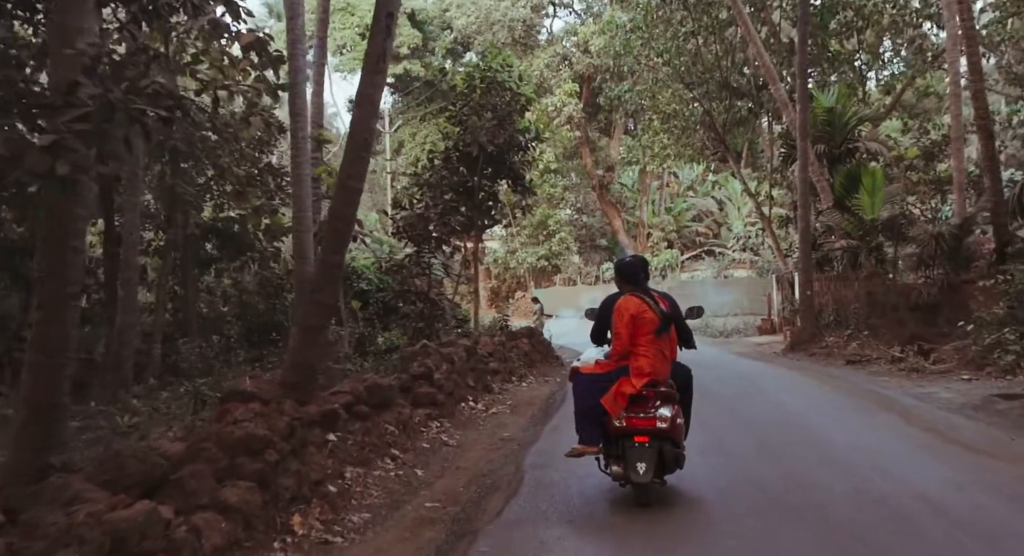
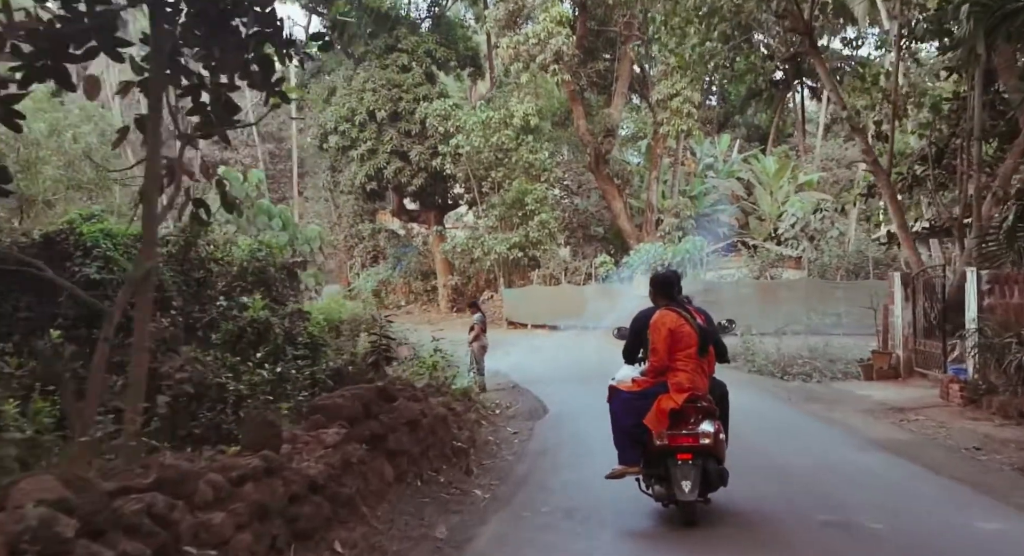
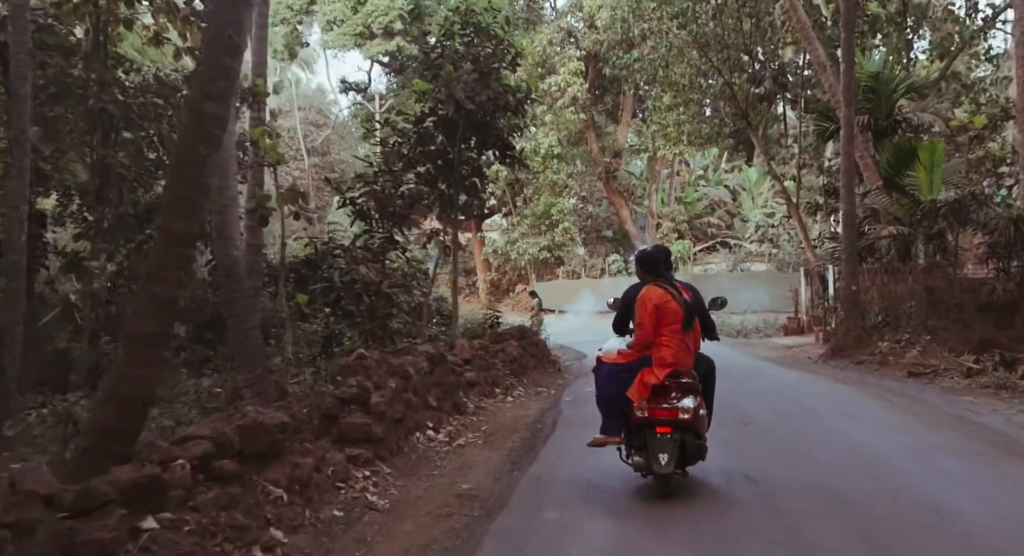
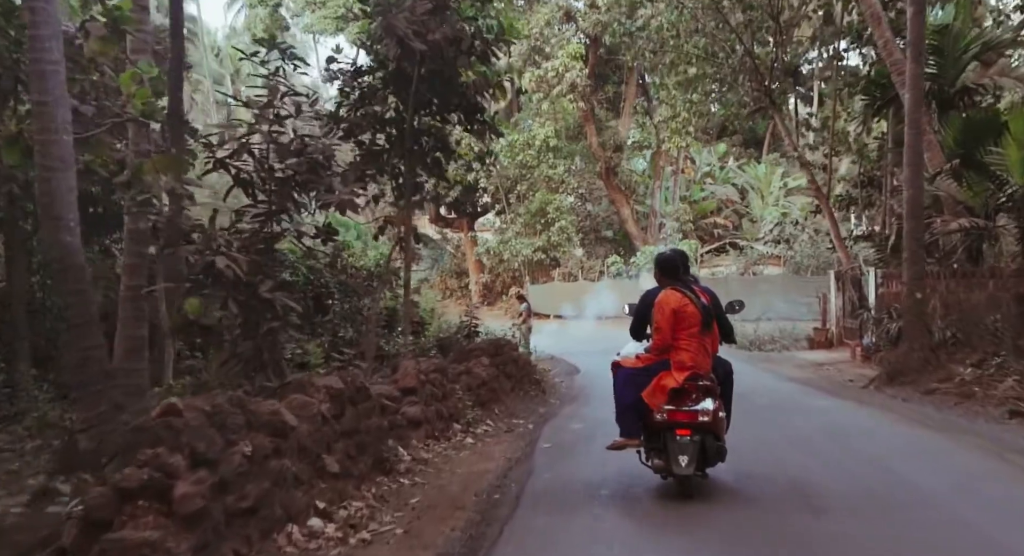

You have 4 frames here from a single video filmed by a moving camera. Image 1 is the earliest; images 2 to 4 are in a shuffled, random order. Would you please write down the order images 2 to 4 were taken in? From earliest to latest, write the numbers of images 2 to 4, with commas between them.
3, 4, 2
